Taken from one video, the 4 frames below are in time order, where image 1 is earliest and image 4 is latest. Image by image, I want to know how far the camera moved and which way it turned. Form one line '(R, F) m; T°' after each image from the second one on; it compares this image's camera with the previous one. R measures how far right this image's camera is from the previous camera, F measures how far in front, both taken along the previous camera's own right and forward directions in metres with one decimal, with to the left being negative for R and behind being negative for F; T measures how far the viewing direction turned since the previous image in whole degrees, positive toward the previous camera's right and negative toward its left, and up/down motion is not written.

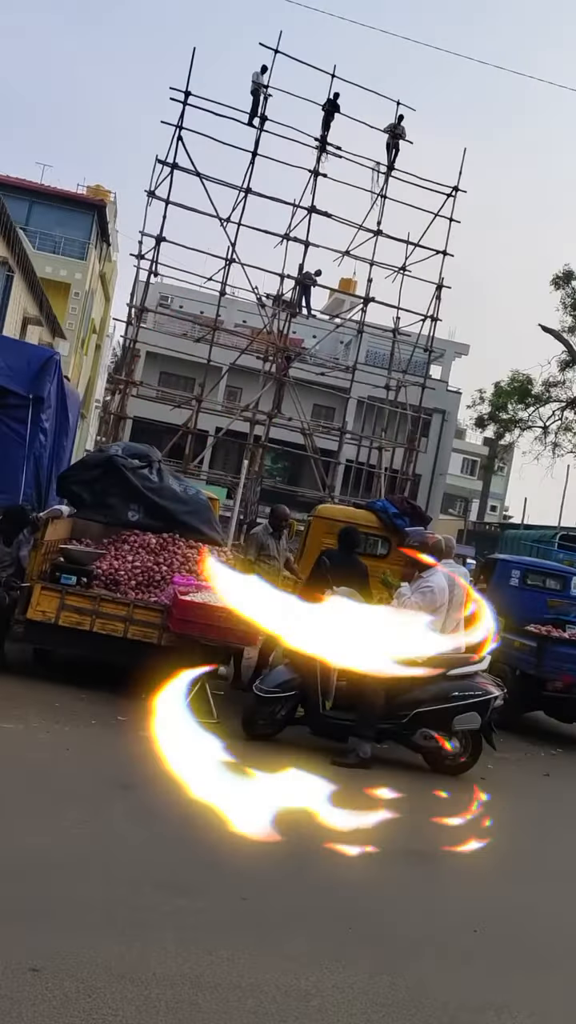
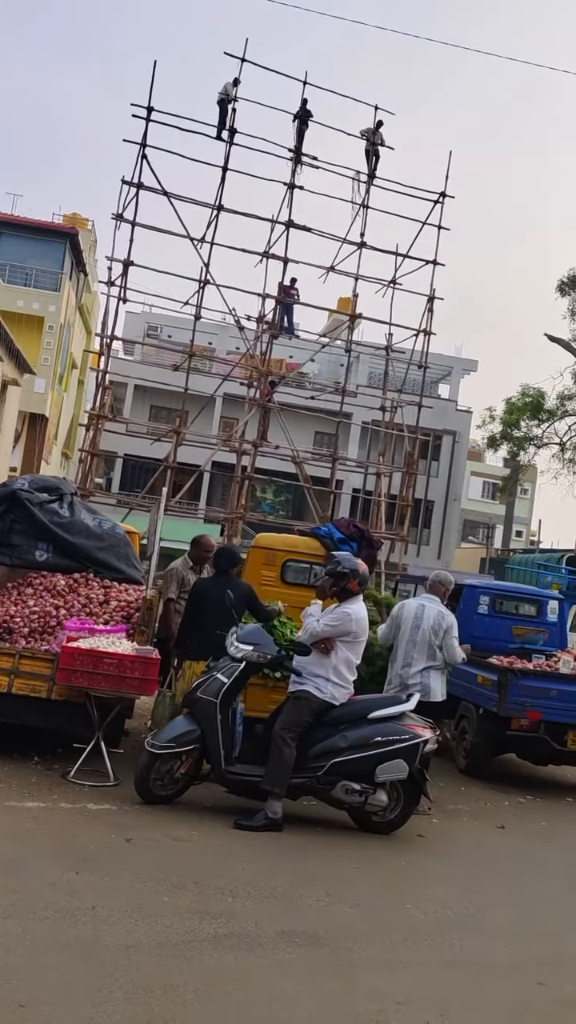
(+1.3, +0.9) m; -6°
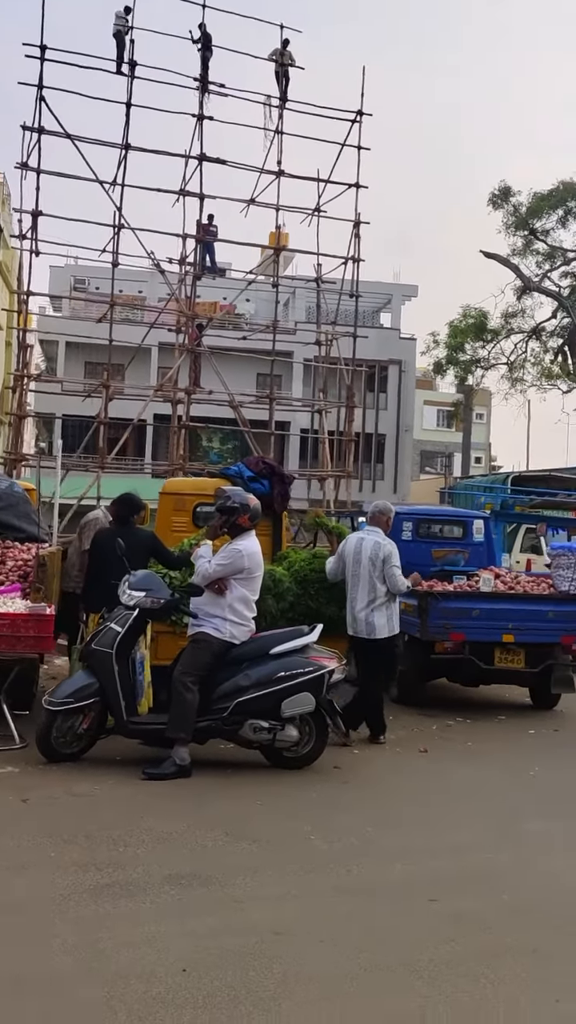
(+0.8, +0.2) m; -1°
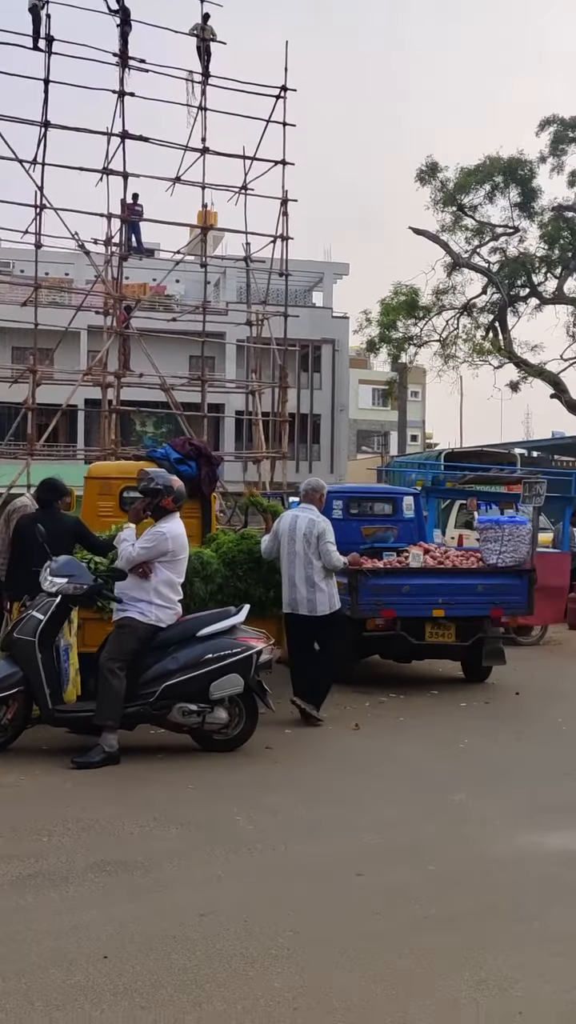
(+0.2, +0.1) m; +3°
